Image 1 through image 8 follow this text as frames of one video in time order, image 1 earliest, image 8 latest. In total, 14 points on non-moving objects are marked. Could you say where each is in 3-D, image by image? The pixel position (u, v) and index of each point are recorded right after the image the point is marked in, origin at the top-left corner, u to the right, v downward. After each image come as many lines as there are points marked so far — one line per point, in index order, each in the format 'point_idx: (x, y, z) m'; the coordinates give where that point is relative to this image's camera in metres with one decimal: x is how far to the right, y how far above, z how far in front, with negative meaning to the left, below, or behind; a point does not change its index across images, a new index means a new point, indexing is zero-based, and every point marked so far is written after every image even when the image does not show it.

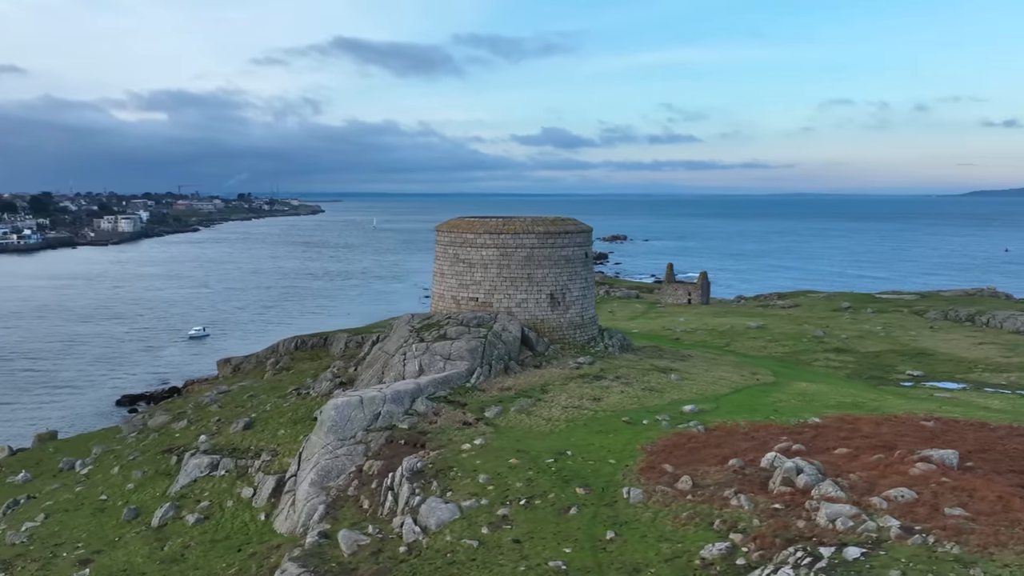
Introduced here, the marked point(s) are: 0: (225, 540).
0: (-6.5, -5.8, +19.0) m
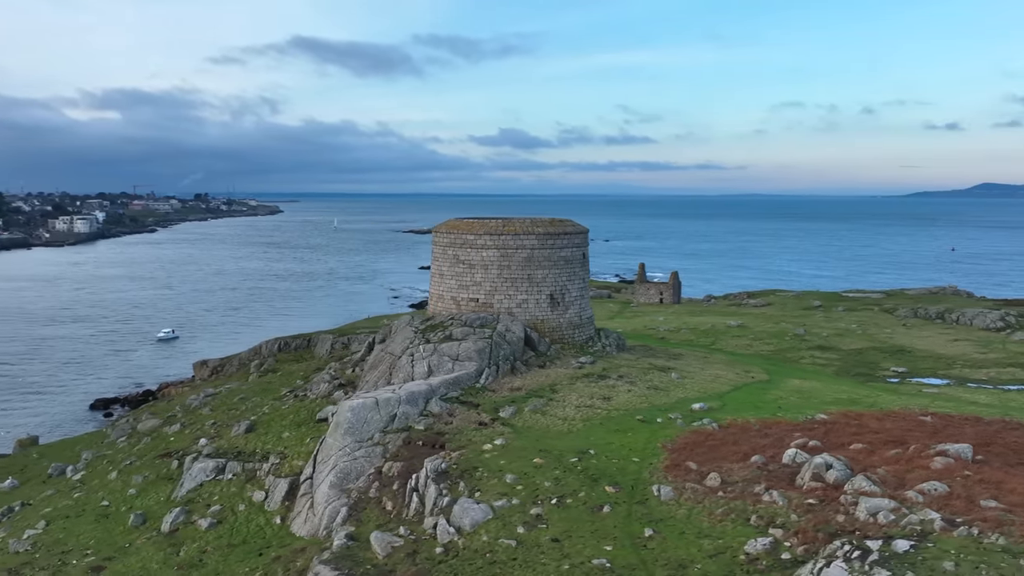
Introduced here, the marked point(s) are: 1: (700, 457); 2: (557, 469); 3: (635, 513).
0: (-6.1, -5.8, +18.9) m
1: (+4.0, -3.5, +17.3) m
2: (+1.0, -3.7, +17.0) m
3: (+2.2, -4.1, +15.0) m
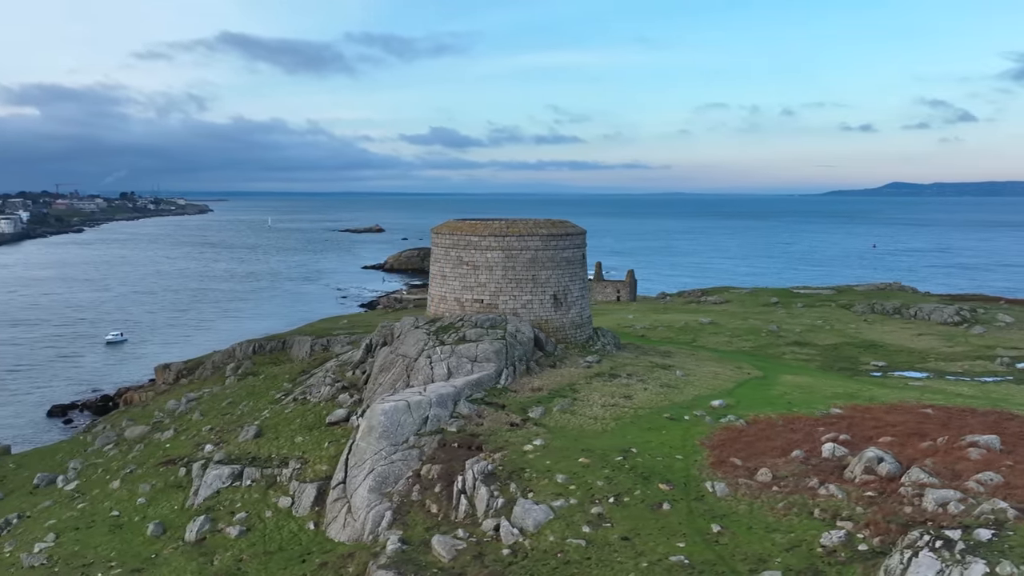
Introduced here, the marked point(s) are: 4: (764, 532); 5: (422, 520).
0: (-5.2, -5.9, +18.6) m
1: (+5.0, -3.5, +17.8) m
2: (+2.0, -3.7, +17.3) m
3: (+3.4, -4.1, +15.4) m
4: (+4.3, -4.1, +14.1) m
5: (-1.9, -4.9, +17.5) m
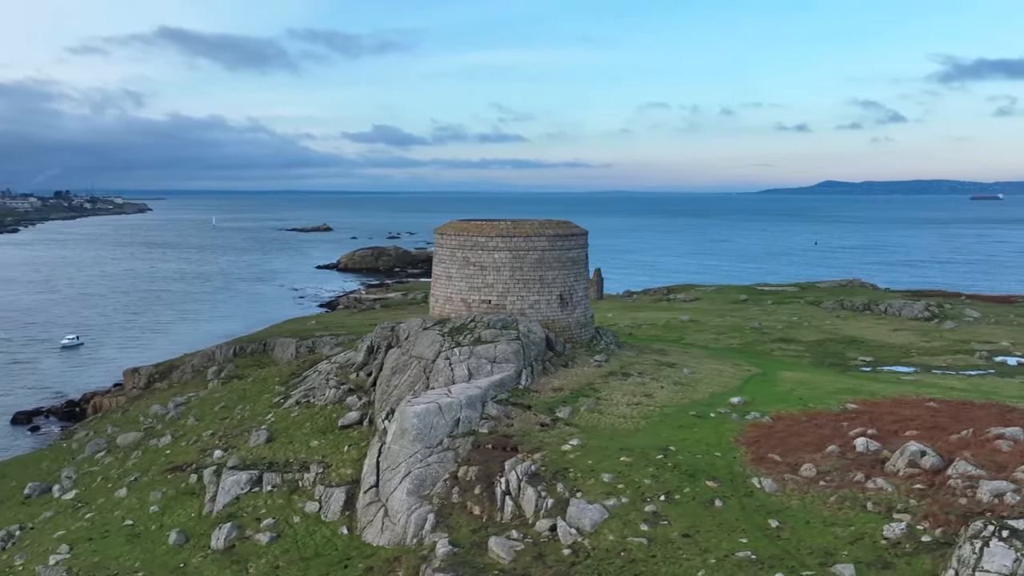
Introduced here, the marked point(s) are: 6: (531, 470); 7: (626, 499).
0: (-4.3, -6.0, +18.4) m
1: (+5.9, -3.5, +18.2) m
2: (+2.9, -3.8, +17.5) m
3: (+4.5, -4.1, +15.7) m
4: (+5.5, -4.2, +14.5) m
5: (-1.0, -4.9, +17.5) m
6: (+0.4, -3.9, +17.9) m
7: (+2.2, -4.1, +16.3) m
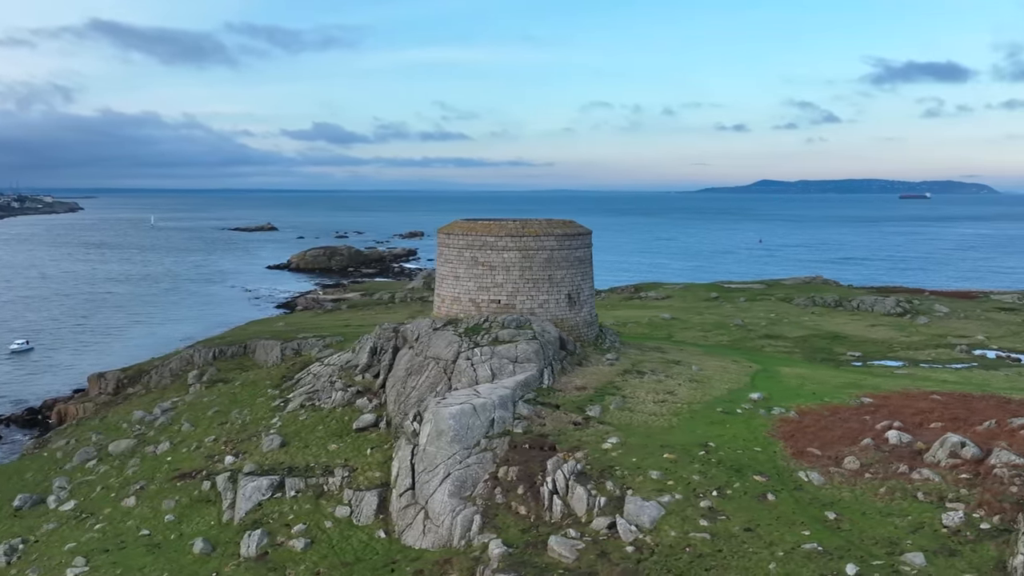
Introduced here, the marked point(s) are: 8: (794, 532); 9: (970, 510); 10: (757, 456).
0: (-3.3, -6.0, +18.2) m
1: (+6.8, -3.5, +18.6) m
2: (+3.9, -3.7, +17.8) m
3: (+5.6, -4.1, +16.0) m
4: (+6.6, -4.1, +14.9) m
5: (0.0, -4.9, +17.5) m
6: (+1.4, -3.9, +18.0) m
7: (+3.3, -4.1, +16.5) m
8: (+5.0, -4.3, +14.8) m
9: (+8.0, -3.9, +14.5) m
10: (+5.3, -3.7, +18.0) m
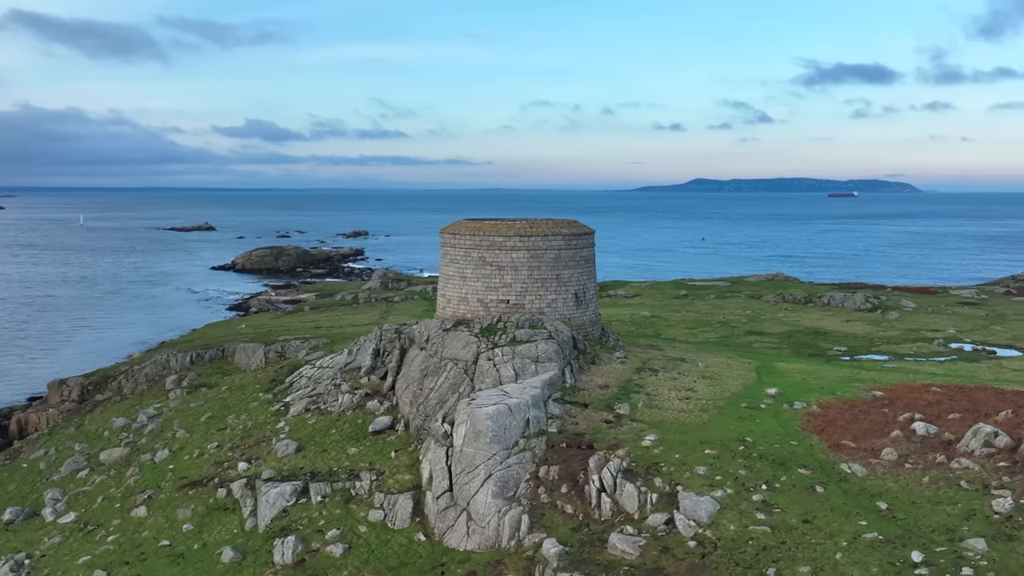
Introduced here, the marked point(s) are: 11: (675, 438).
0: (-2.3, -6.1, +18.1) m
1: (+7.8, -3.4, +19.2) m
2: (+4.9, -3.7, +18.1) m
3: (+6.7, -4.0, +16.5) m
4: (+7.8, -4.0, +15.4) m
5: (+1.1, -4.9, +17.6) m
6: (+2.4, -3.9, +18.2) m
7: (+4.4, -4.1, +16.8) m
8: (+6.2, -4.3, +15.2) m
9: (+9.2, -3.8, +15.1) m
10: (+6.3, -3.6, +18.4) m
11: (+3.8, -3.5, +19.5) m
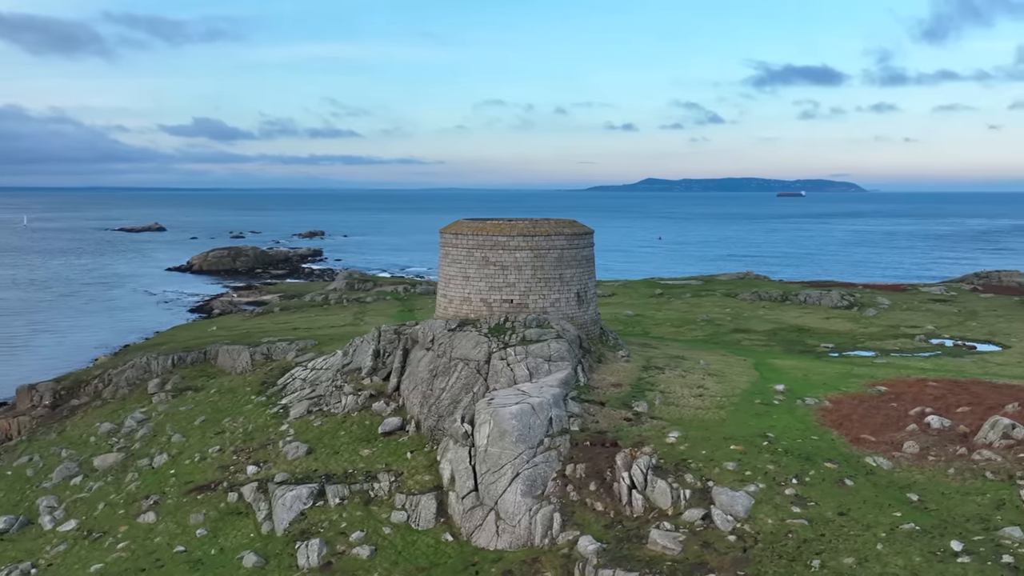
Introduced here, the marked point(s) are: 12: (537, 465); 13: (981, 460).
0: (-1.6, -6.1, +18.1) m
1: (+8.4, -3.4, +19.6) m
2: (+5.6, -3.7, +18.4) m
3: (+7.4, -4.0, +16.9) m
4: (+8.6, -4.0, +15.9) m
5: (+1.8, -4.9, +17.7) m
6: (+3.1, -3.9, +18.4) m
7: (+5.1, -4.1, +17.1) m
8: (+7.0, -4.3, +15.6) m
9: (+10.0, -3.7, +15.6) m
10: (+6.9, -3.6, +18.8) m
11: (+4.4, -3.5, +19.7) m
12: (+0.5, -4.1, +19.3) m
13: (+9.7, -3.6, +17.1) m
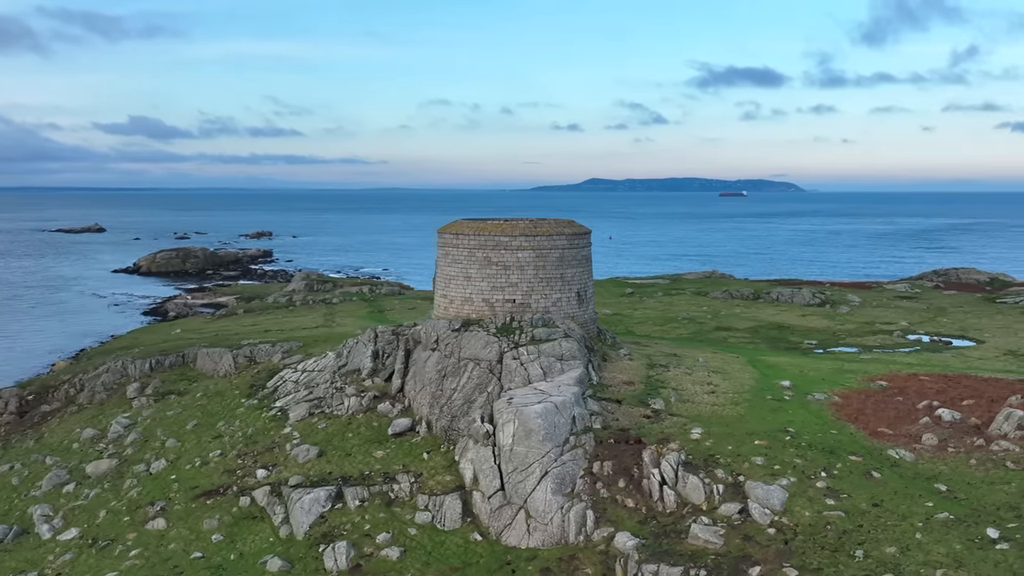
0: (-0.9, -6.1, +18.1) m
1: (+9.0, -3.3, +20.2) m
2: (+6.3, -3.6, +18.9) m
3: (+8.2, -3.9, +17.4) m
4: (+9.5, -3.9, +16.5) m
5: (+2.5, -4.9, +18.0) m
6: (+3.8, -3.9, +18.7) m
7: (+5.9, -4.0, +17.5) m
8: (+7.9, -4.2, +16.1) m
9: (+10.8, -3.7, +16.3) m
10: (+7.6, -3.5, +19.3) m
11: (+5.0, -3.4, +20.1) m
12: (+1.2, -4.1, +19.4) m
13: (+10.5, -3.5, +17.8) m
